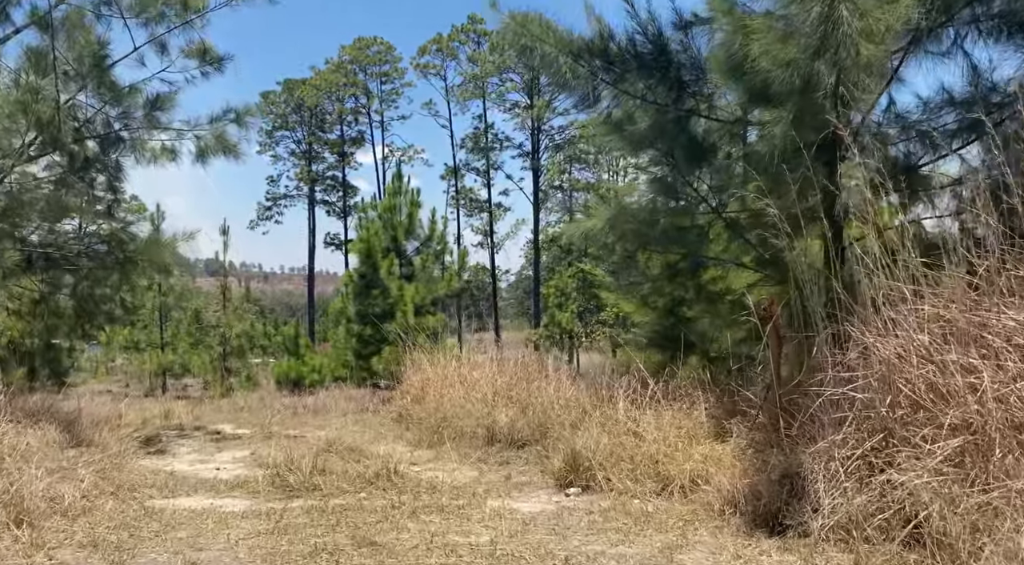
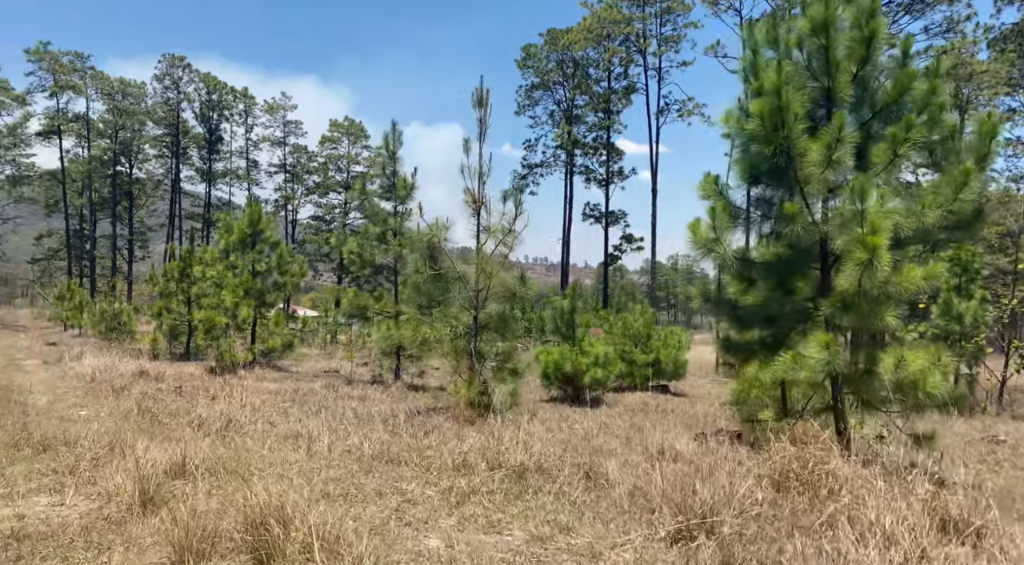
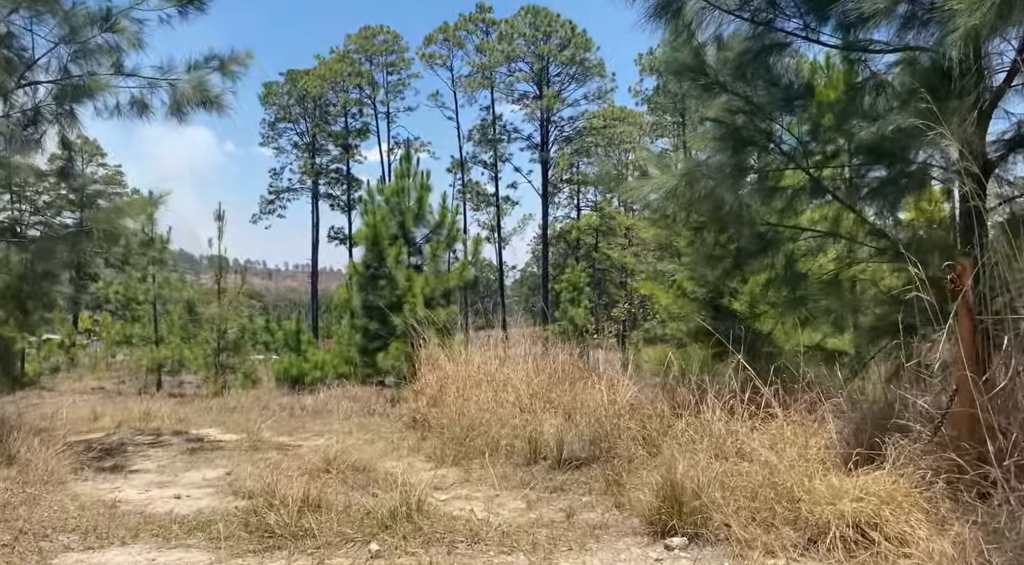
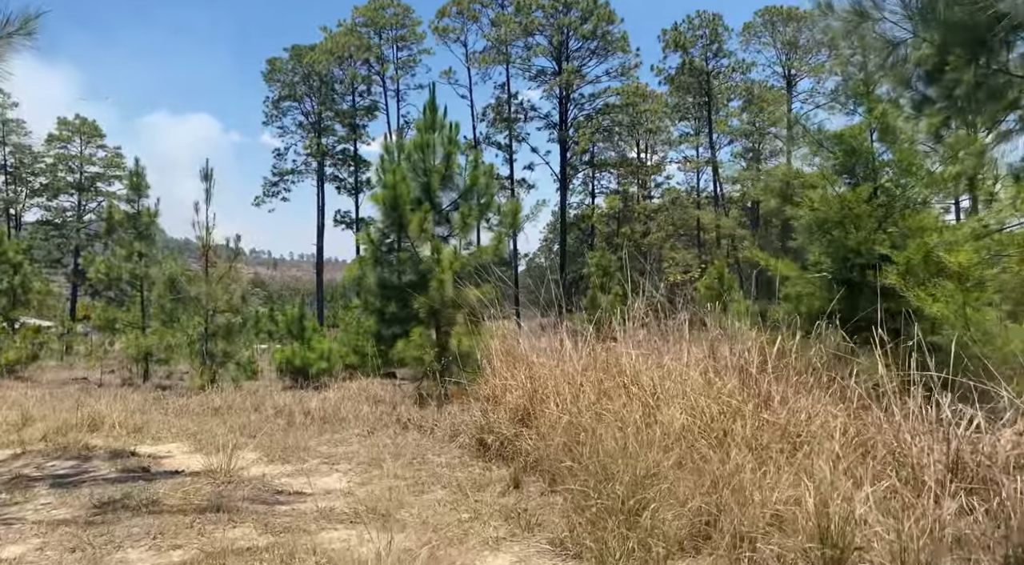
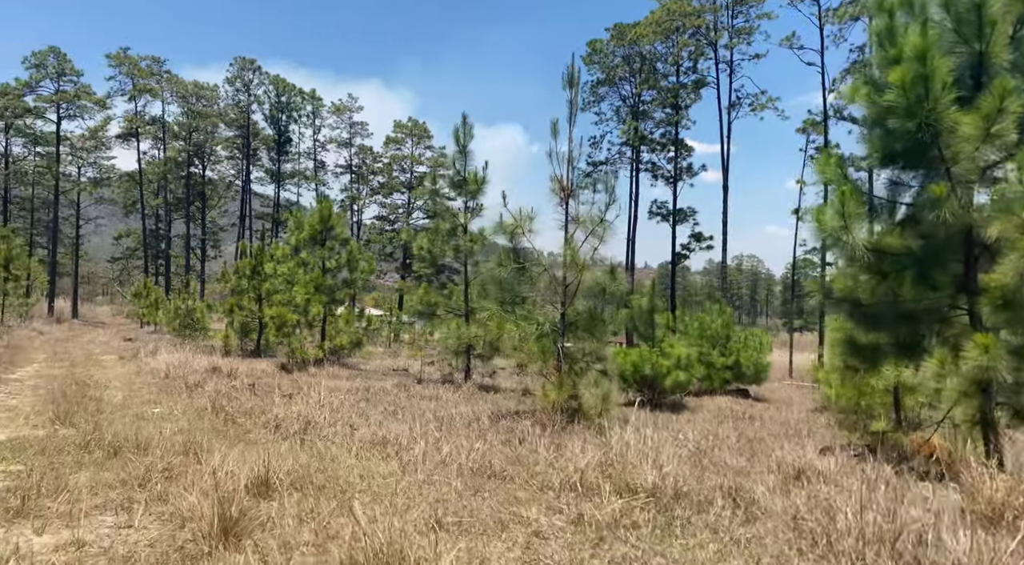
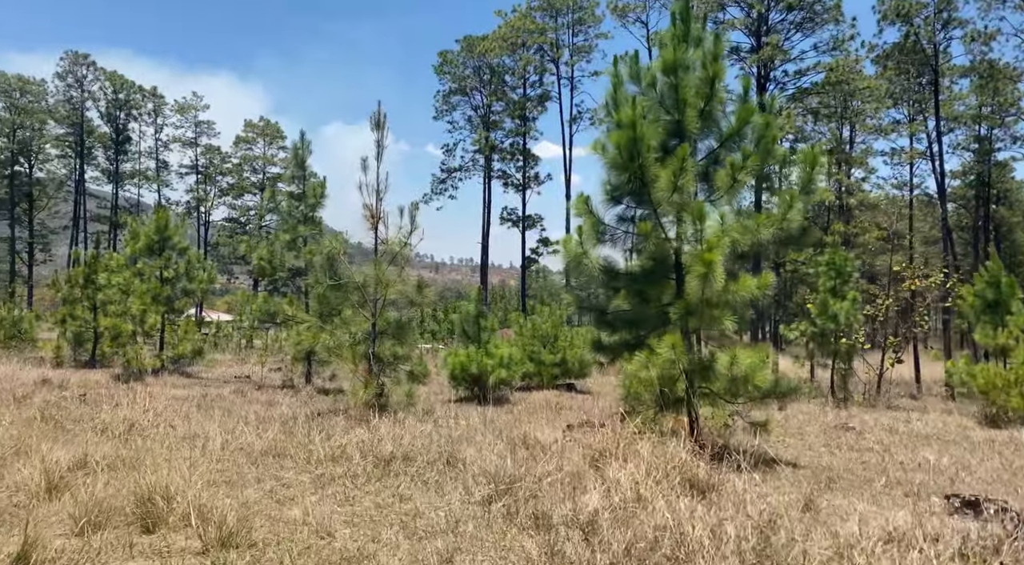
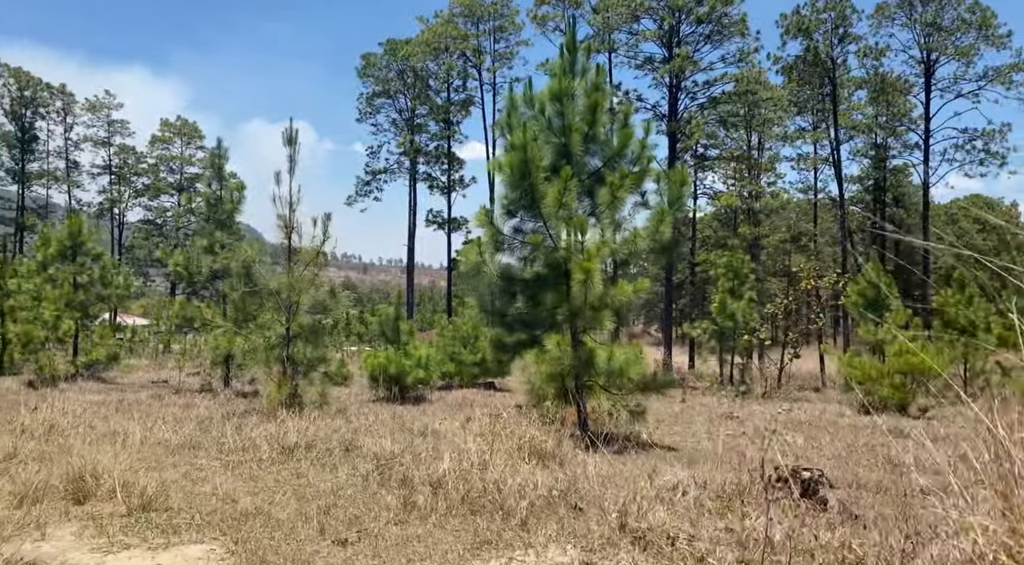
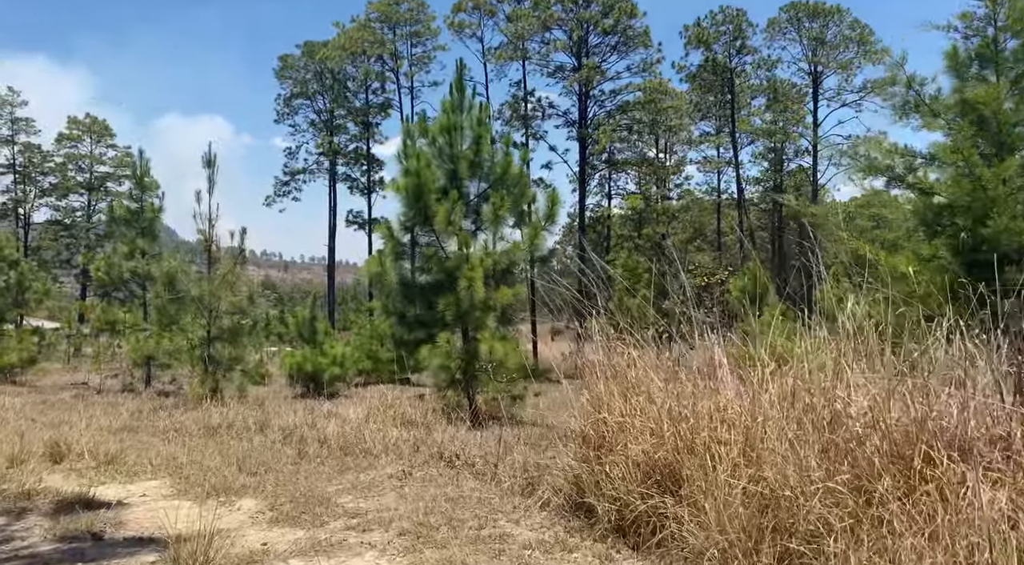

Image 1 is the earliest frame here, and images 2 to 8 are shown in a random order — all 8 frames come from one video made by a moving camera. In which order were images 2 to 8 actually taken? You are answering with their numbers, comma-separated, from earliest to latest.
3, 4, 8, 7, 6, 2, 5
